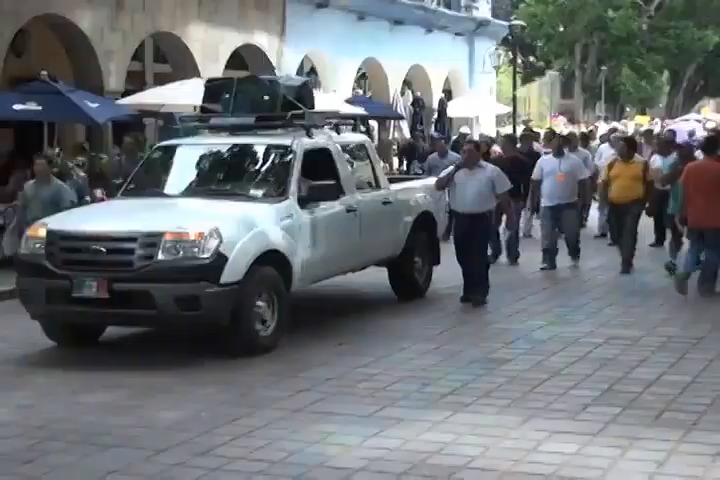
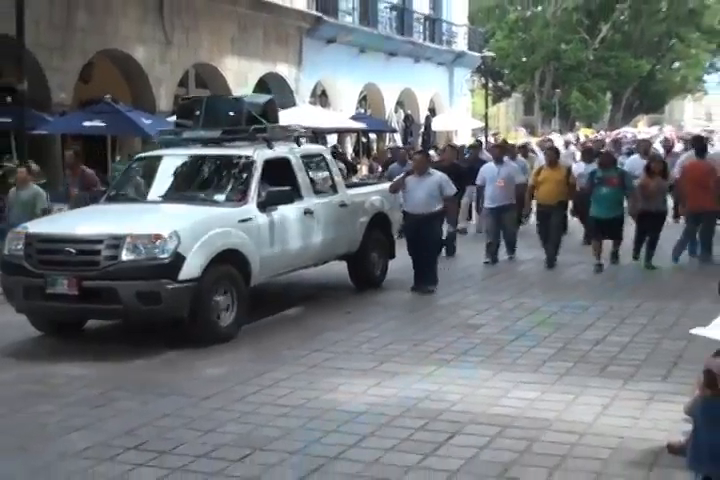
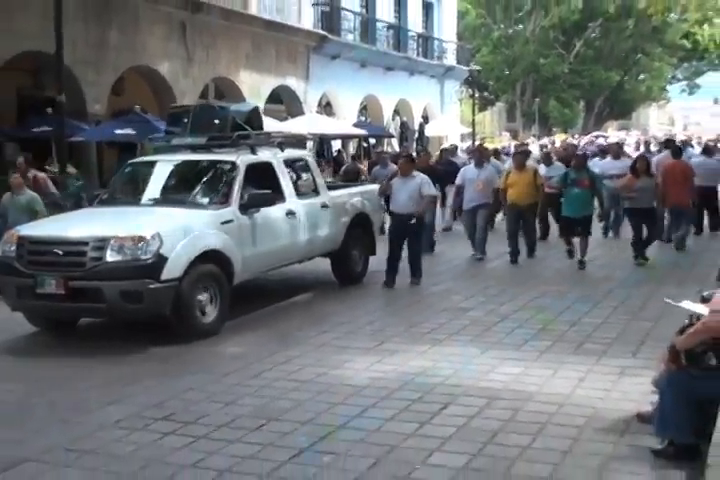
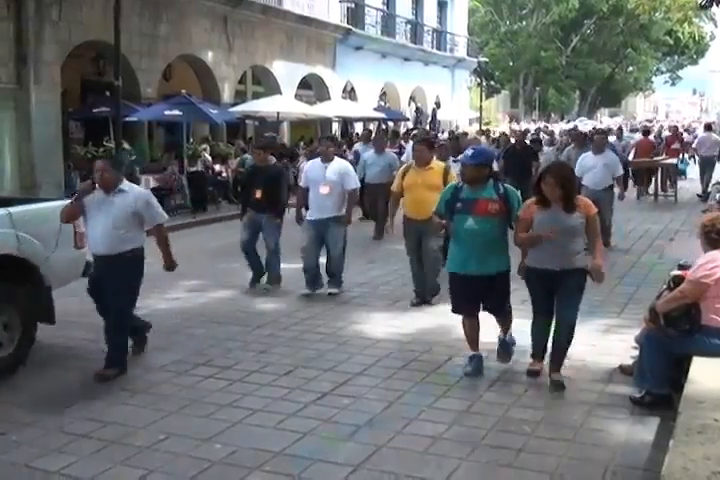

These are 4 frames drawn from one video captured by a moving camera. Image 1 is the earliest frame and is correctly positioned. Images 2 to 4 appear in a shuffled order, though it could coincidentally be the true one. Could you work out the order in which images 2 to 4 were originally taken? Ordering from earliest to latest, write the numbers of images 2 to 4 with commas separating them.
2, 3, 4
